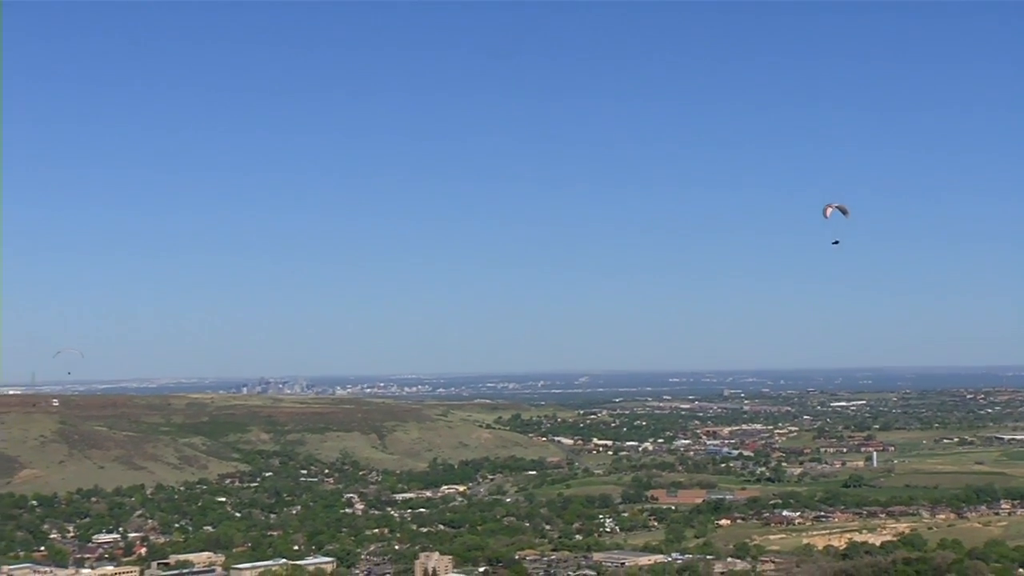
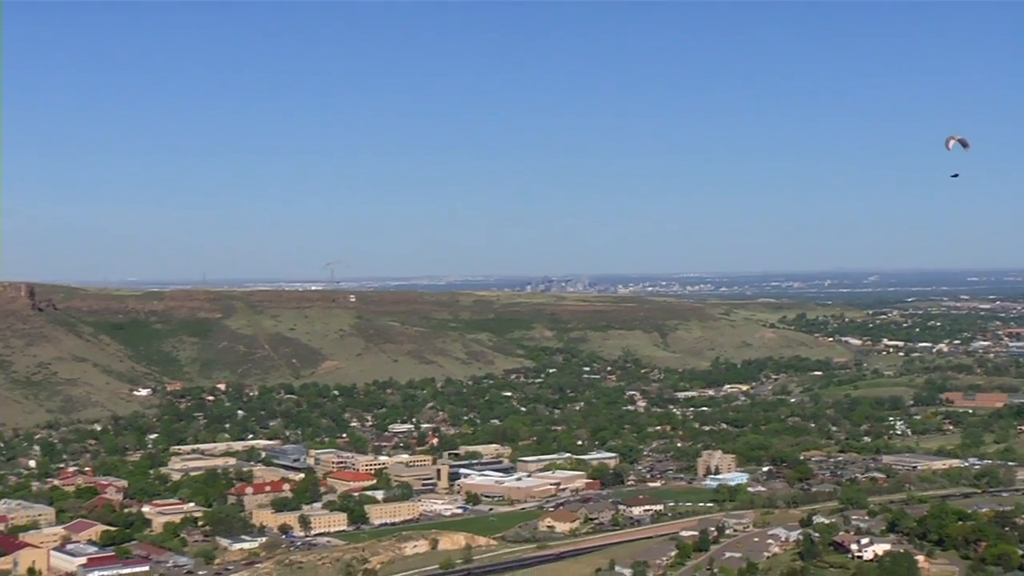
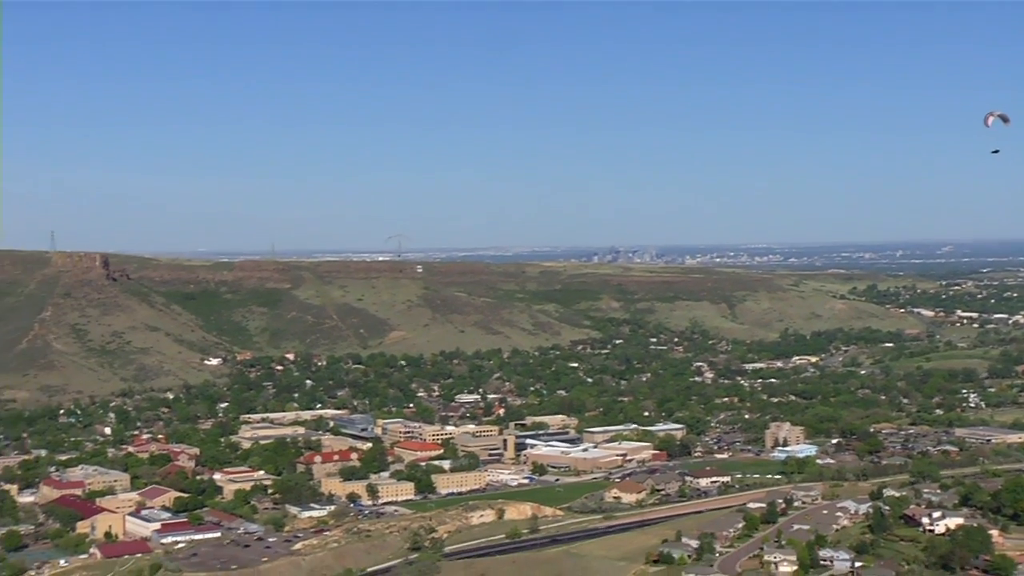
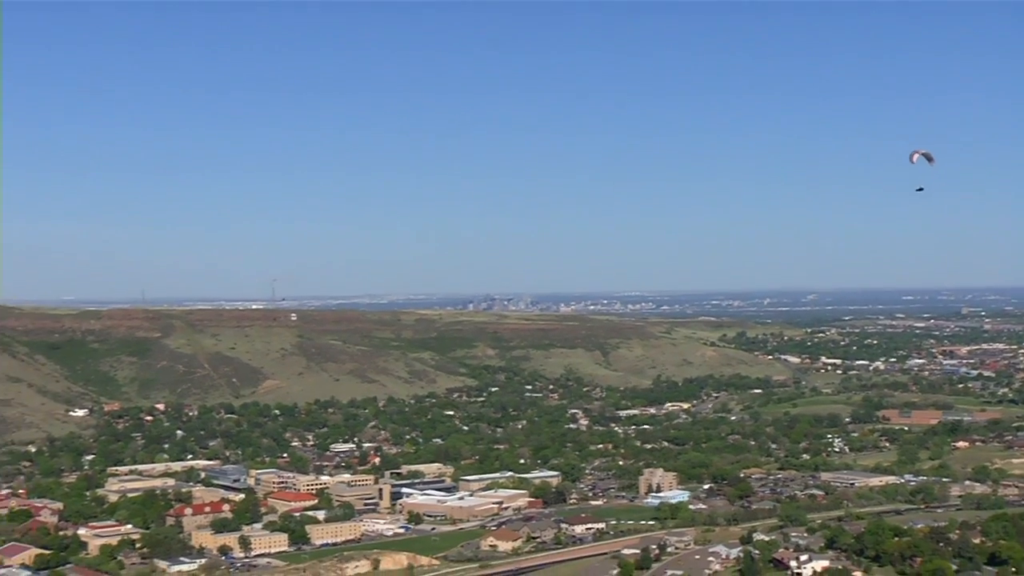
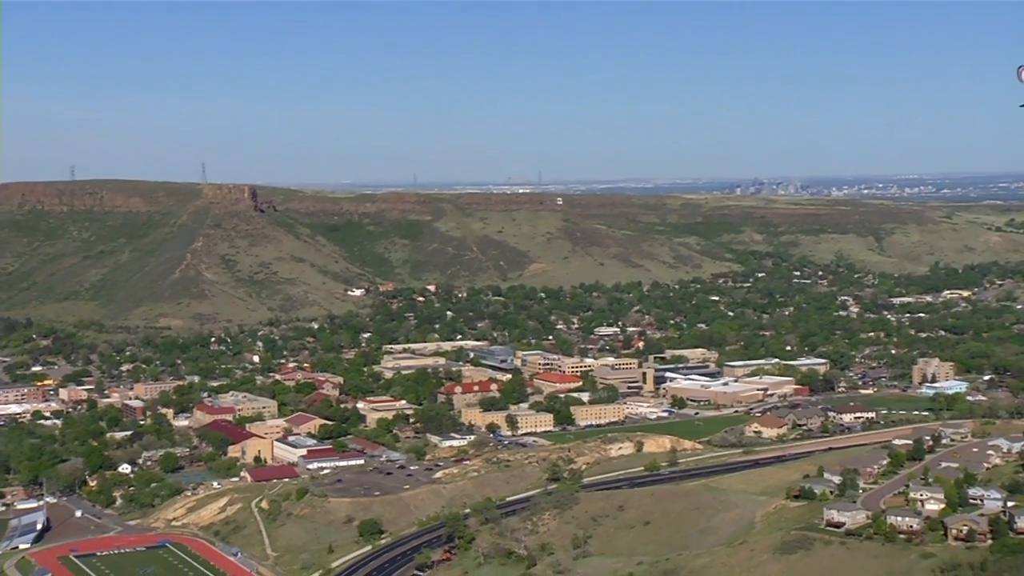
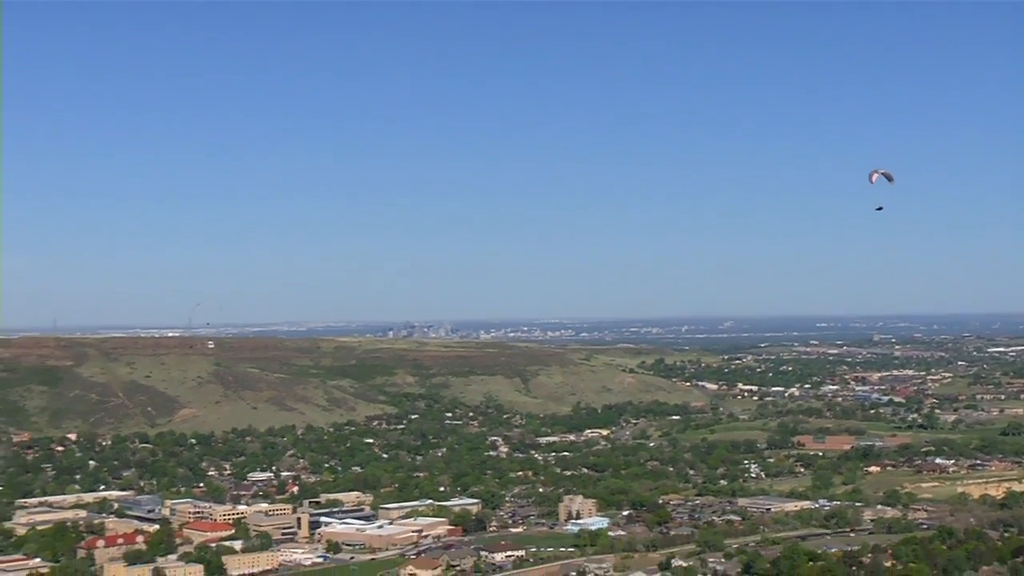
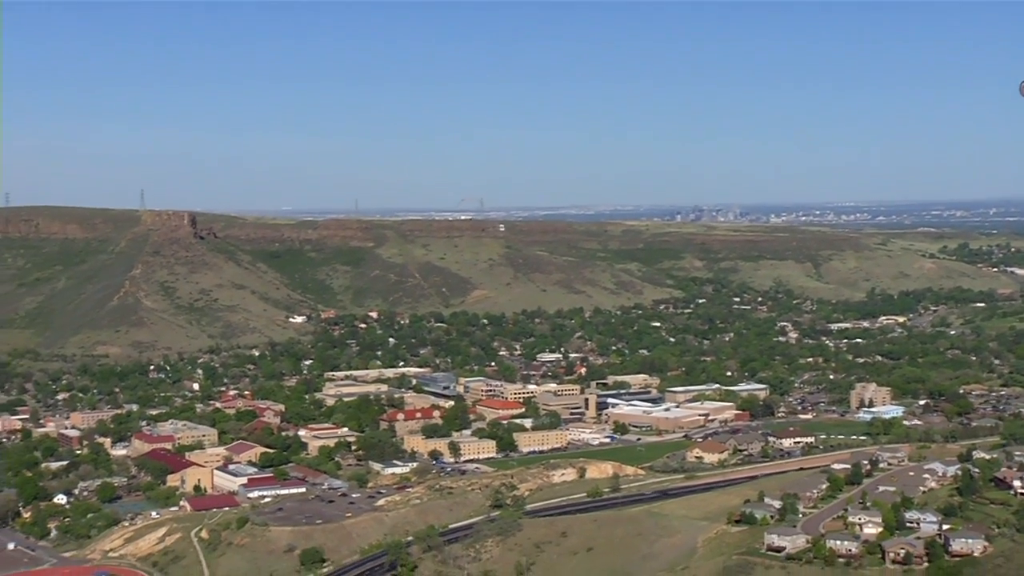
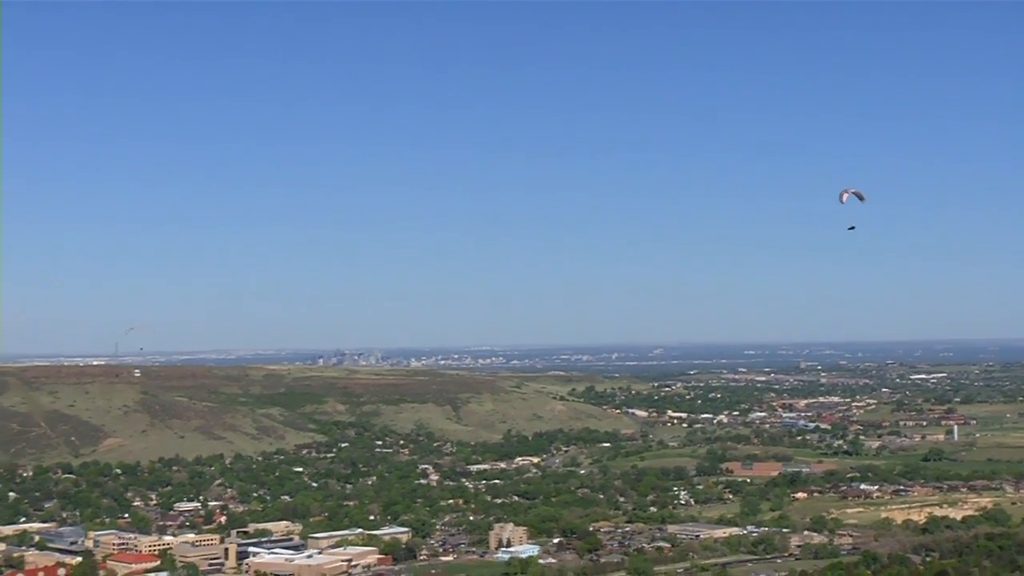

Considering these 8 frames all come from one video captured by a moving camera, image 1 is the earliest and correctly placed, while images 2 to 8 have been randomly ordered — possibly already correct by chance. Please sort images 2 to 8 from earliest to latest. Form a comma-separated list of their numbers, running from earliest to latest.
8, 6, 4, 2, 3, 7, 5
